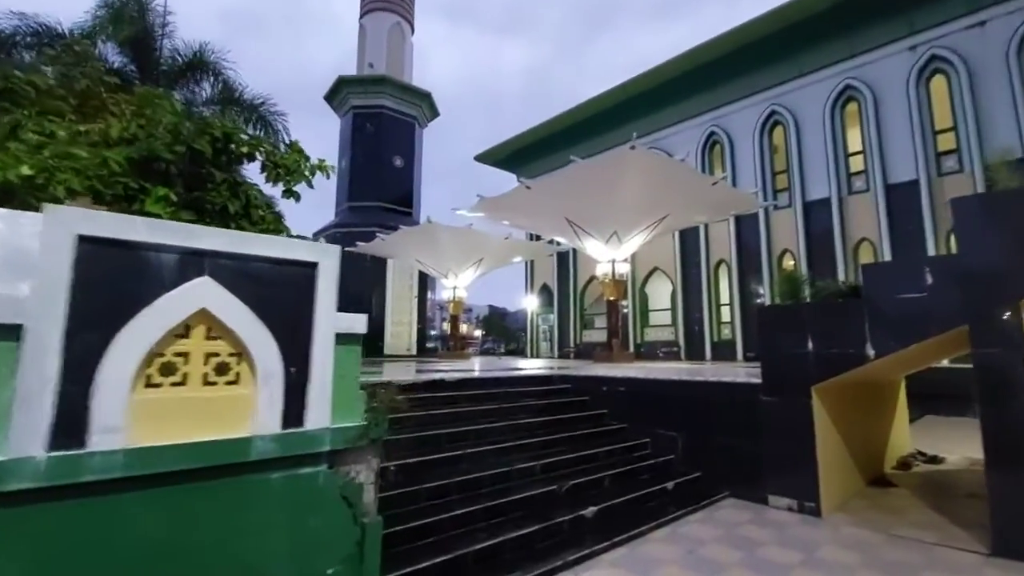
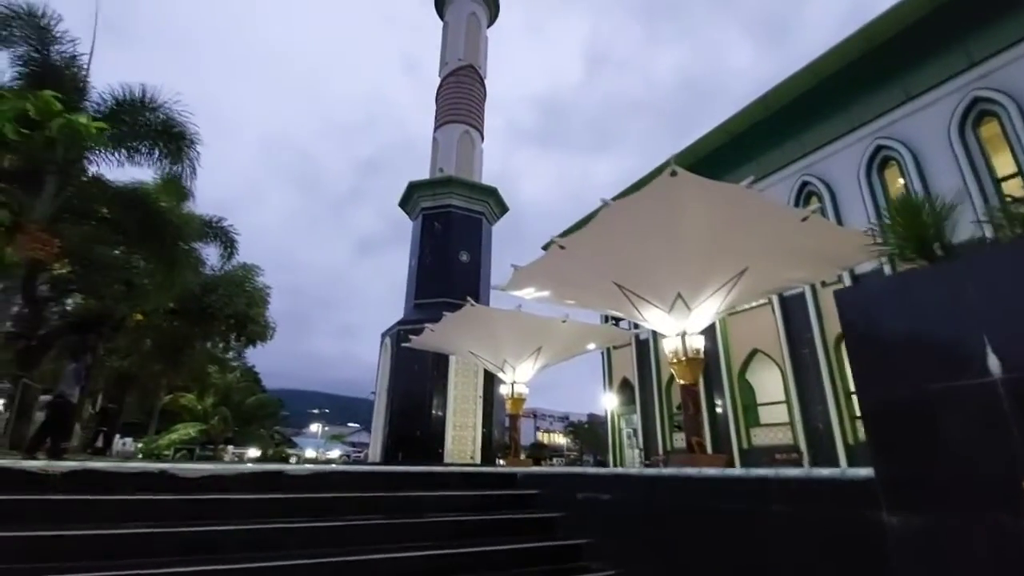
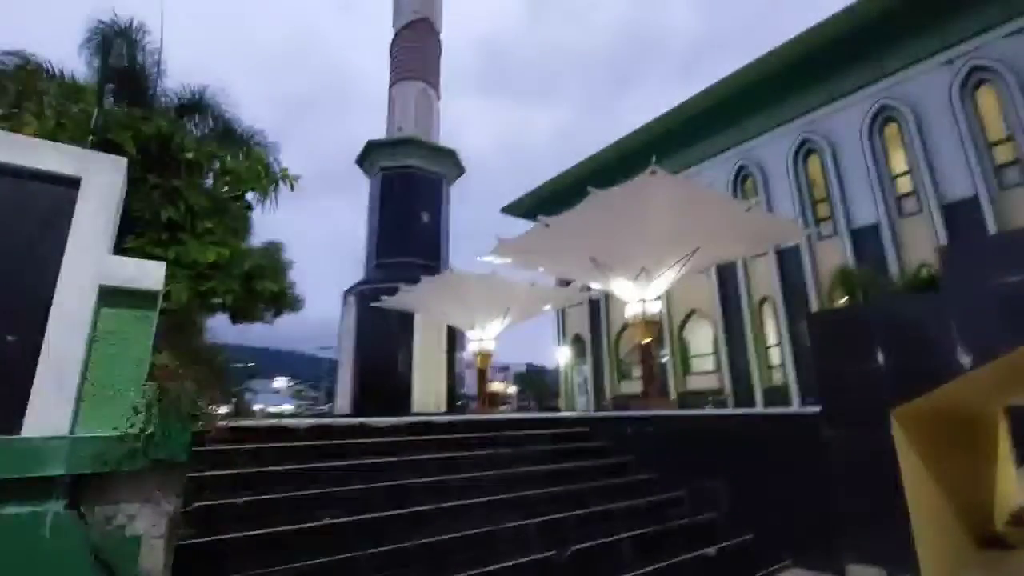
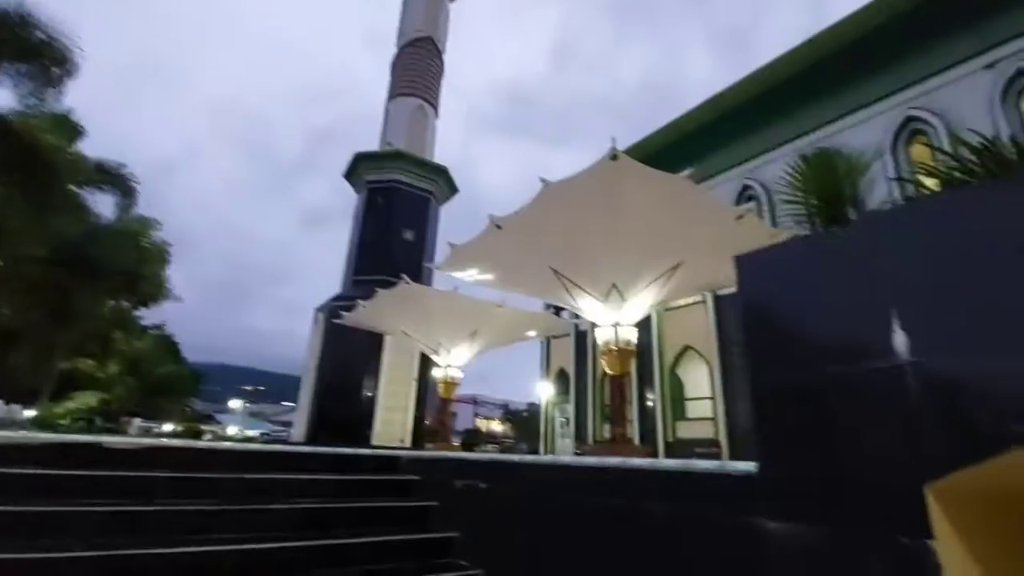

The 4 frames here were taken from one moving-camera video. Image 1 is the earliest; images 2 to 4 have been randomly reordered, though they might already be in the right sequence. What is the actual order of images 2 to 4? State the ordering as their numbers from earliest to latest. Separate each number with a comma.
3, 2, 4
